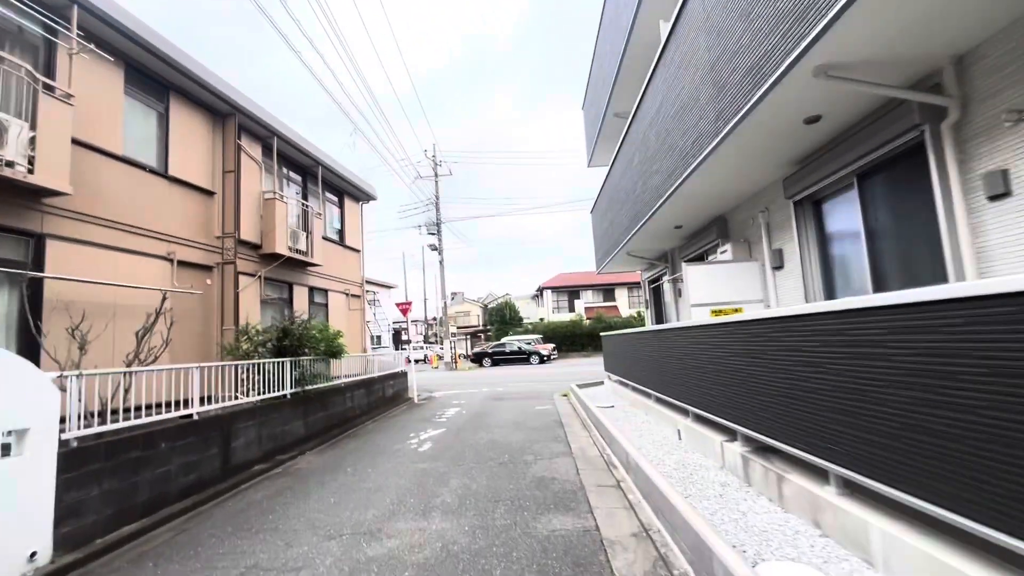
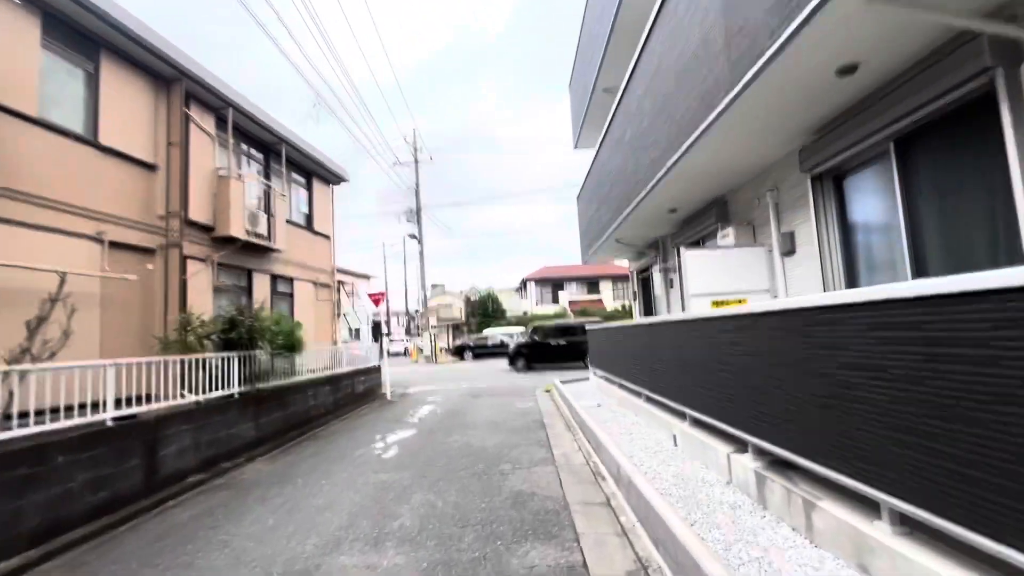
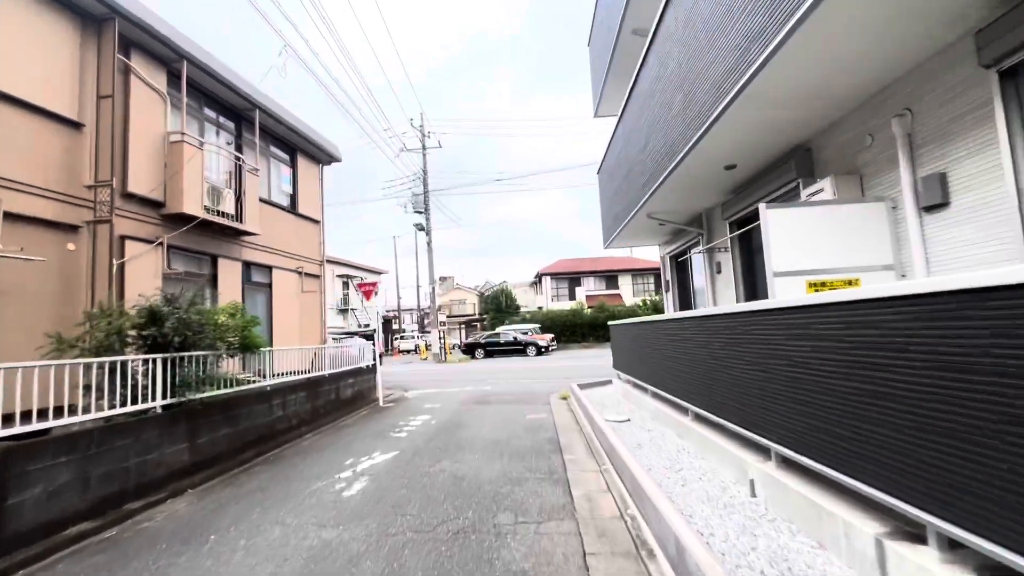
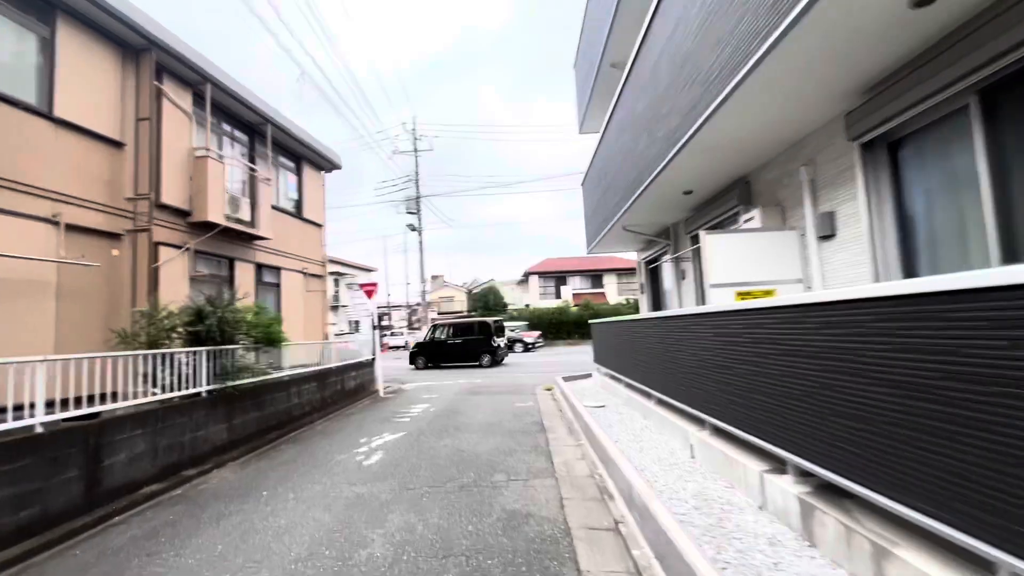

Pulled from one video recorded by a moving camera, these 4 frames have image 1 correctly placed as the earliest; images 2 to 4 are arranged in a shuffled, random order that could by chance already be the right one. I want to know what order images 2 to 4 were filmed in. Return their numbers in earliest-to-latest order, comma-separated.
2, 4, 3
